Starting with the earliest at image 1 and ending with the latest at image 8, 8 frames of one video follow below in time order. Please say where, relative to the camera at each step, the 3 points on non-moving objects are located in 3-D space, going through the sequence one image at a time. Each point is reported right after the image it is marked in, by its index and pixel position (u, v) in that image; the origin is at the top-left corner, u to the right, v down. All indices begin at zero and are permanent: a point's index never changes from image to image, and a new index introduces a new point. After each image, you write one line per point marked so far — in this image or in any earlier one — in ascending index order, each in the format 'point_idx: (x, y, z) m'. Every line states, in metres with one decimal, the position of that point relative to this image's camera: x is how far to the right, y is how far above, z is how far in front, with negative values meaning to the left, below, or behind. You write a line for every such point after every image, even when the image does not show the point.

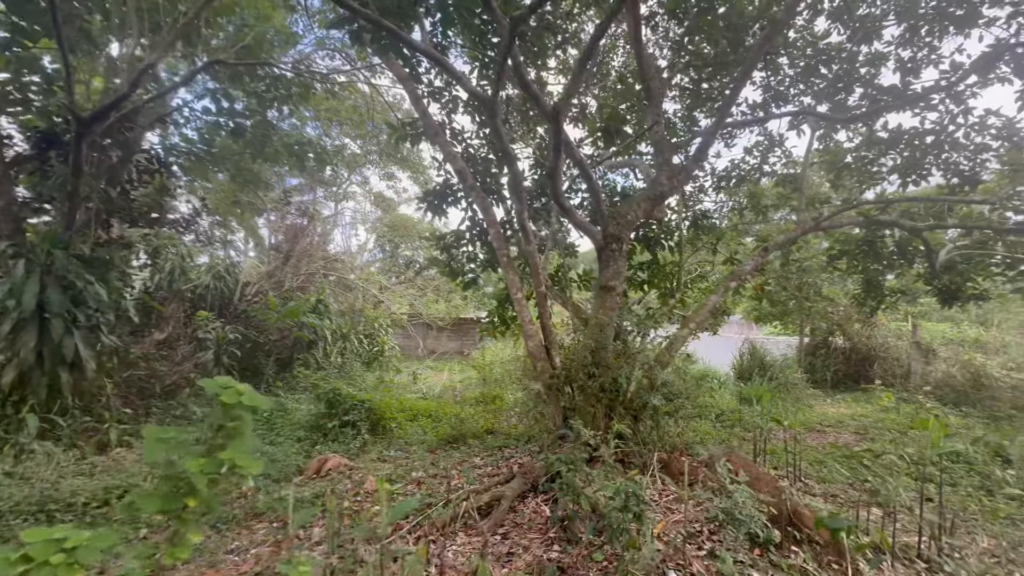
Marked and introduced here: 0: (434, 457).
0: (-0.6, -1.4, +3.6) m
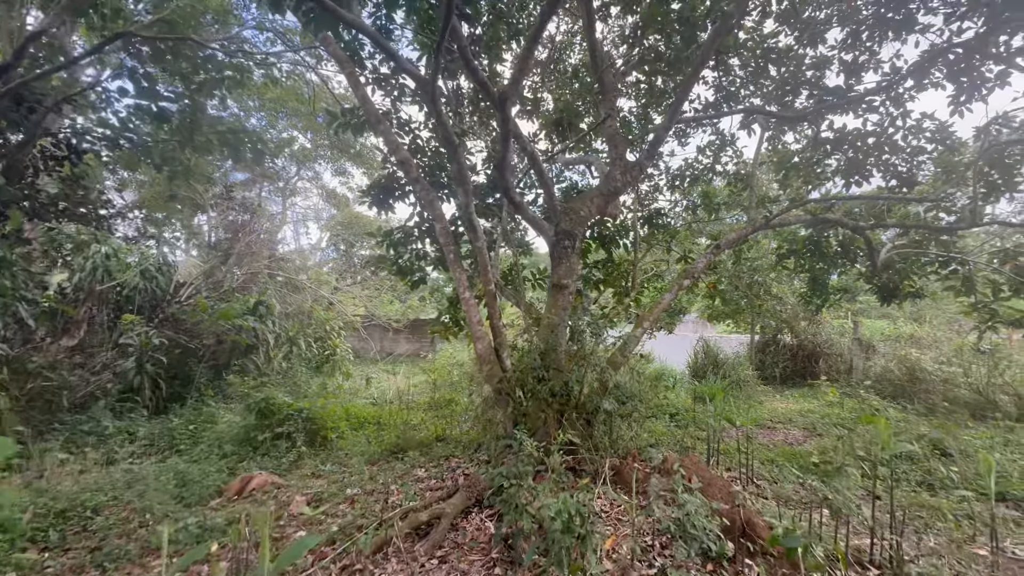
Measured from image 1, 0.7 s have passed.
0: (-1.0, -1.3, +3.3) m
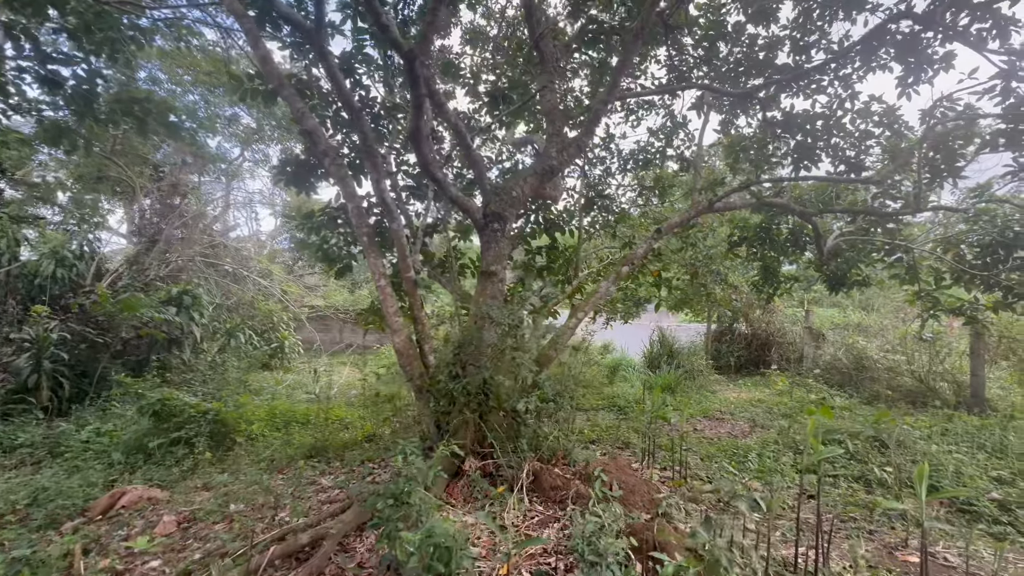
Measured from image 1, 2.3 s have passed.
0: (-1.6, -1.3, +3.0) m
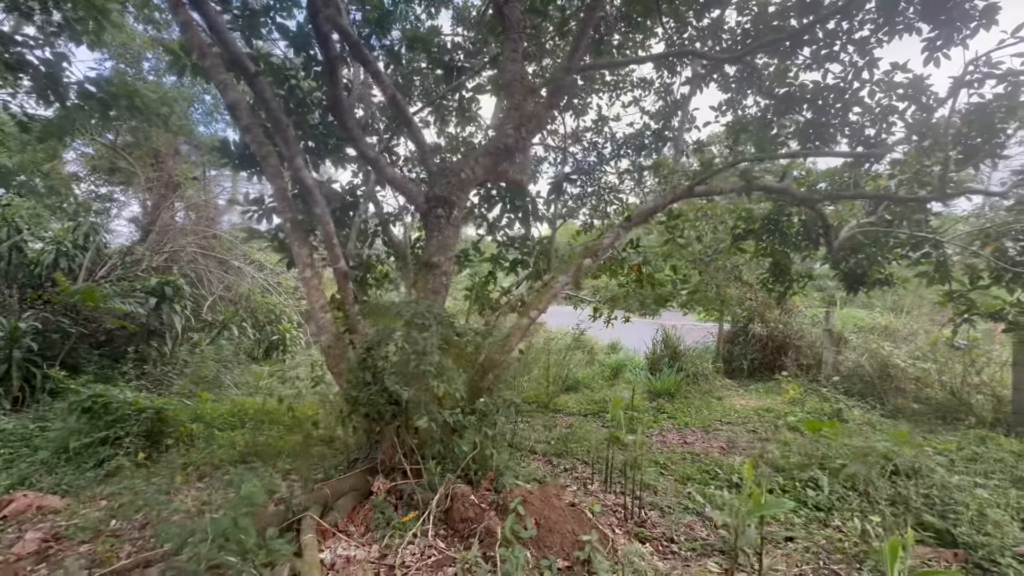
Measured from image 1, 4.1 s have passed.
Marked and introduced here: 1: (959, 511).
0: (-2.0, -1.2, +2.7) m
1: (+2.4, -1.2, +2.4) m
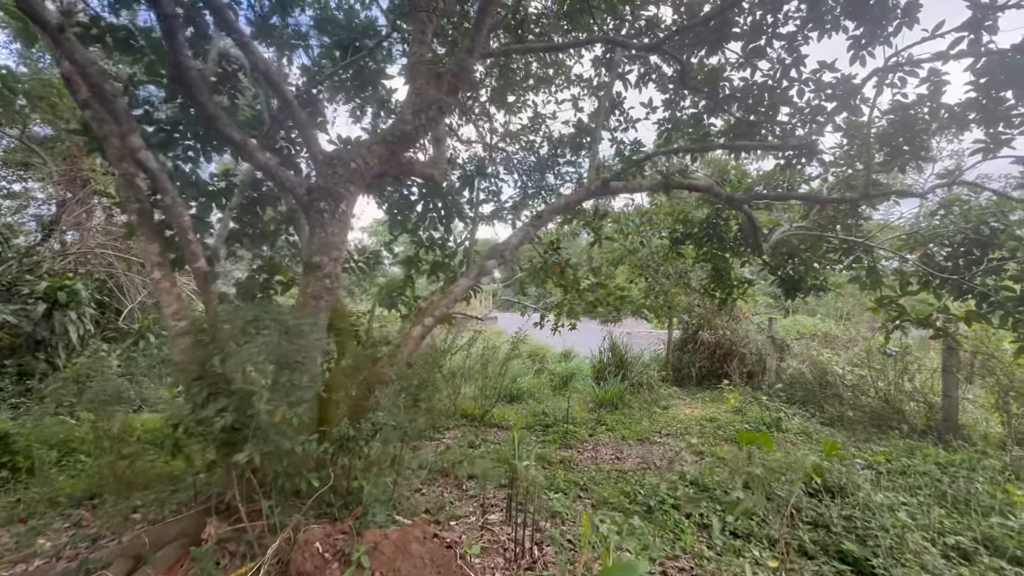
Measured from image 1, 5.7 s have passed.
0: (-2.6, -1.2, +2.2) m
1: (+1.8, -1.2, +2.2) m
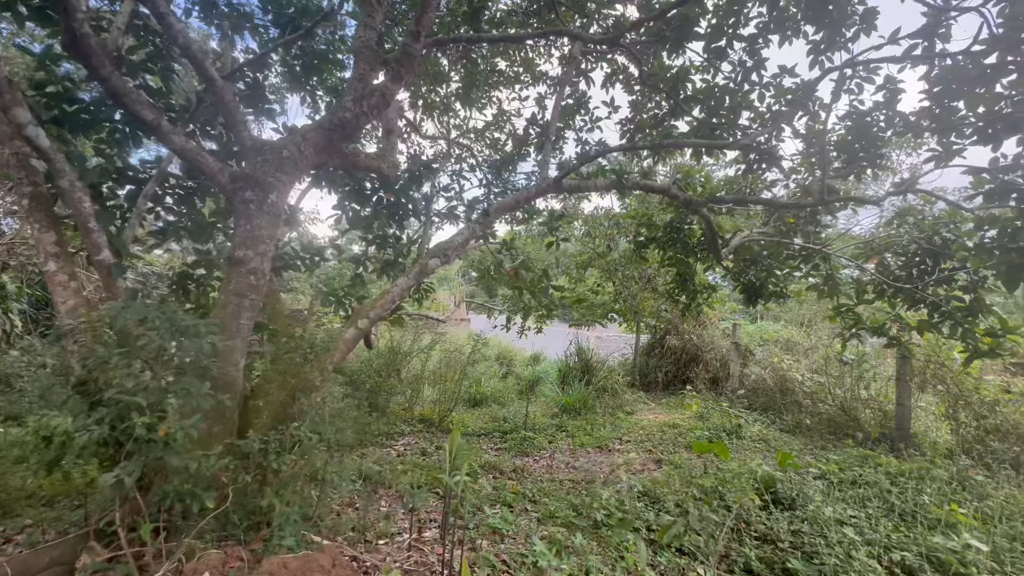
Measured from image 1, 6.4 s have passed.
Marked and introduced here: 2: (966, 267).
0: (-2.9, -1.2, +1.9) m
1: (+1.5, -1.3, +2.2) m
2: (+3.3, +0.2, +3.3) m
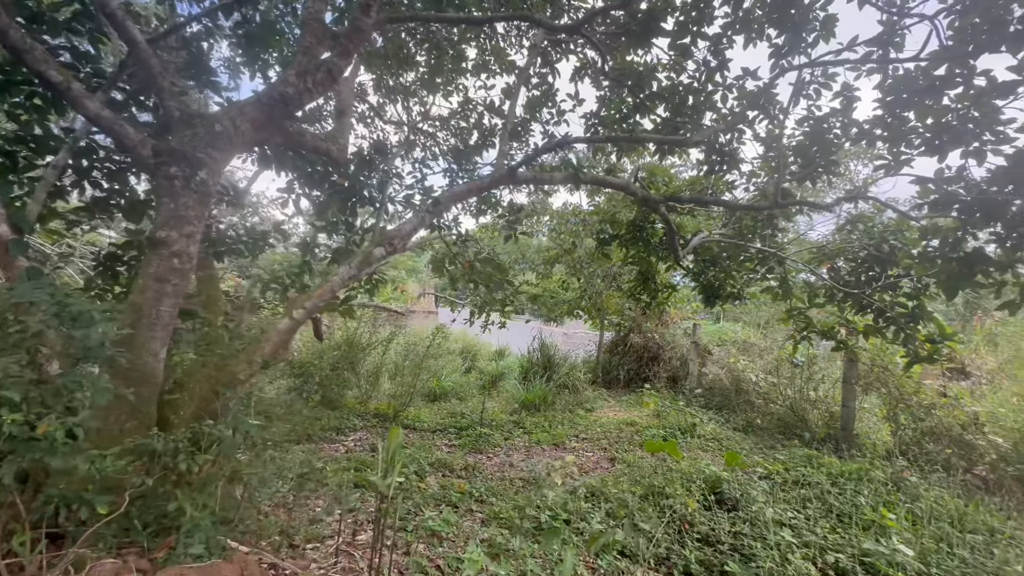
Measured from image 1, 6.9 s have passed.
0: (-3.1, -1.1, +1.6) m
1: (+1.2, -1.3, +2.2) m
2: (+3.0, +0.1, +3.4) m
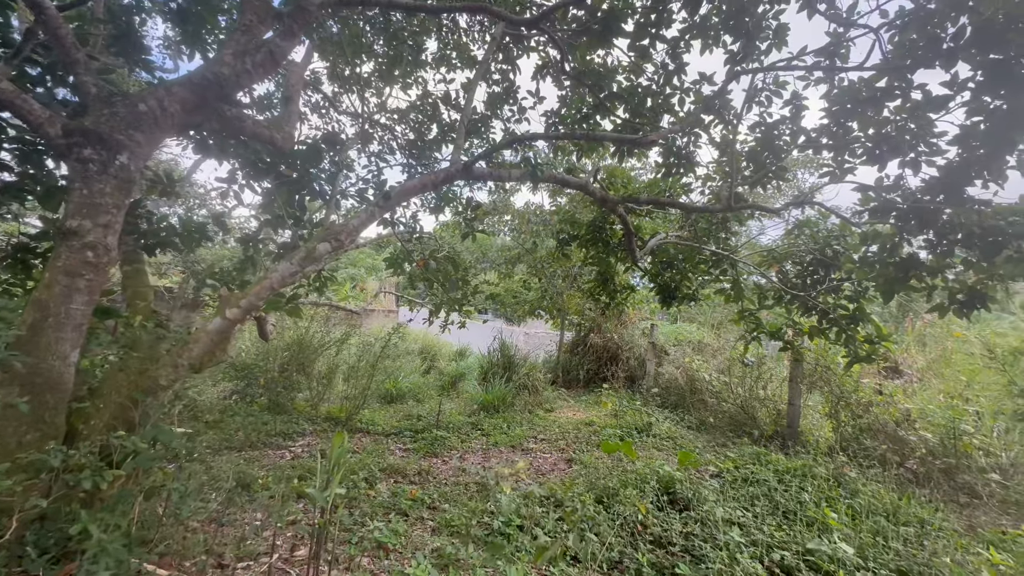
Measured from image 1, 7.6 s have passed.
0: (-3.3, -1.0, +1.3) m
1: (+1.0, -1.3, +2.2) m
2: (+2.7, +0.1, +3.5) m
